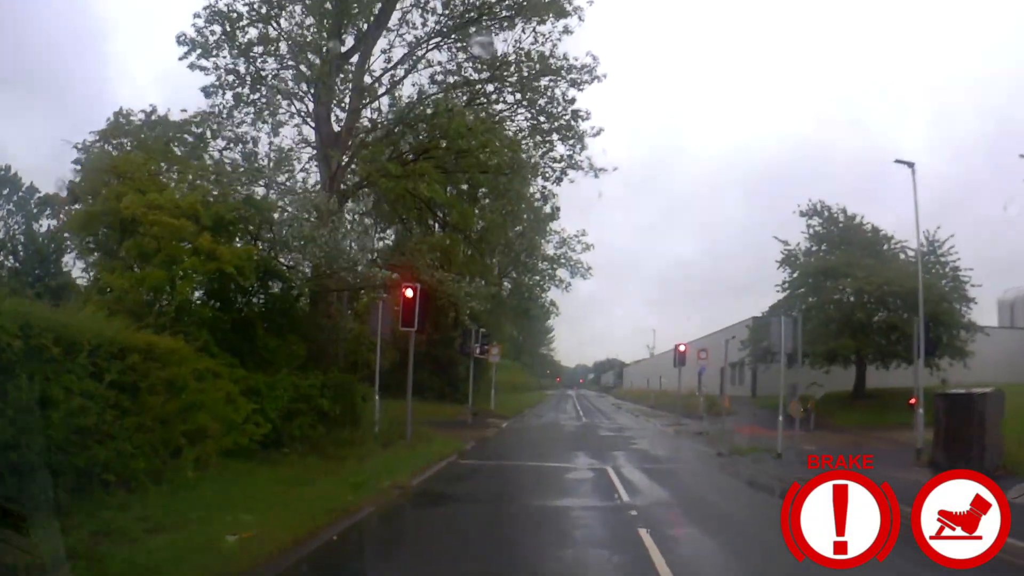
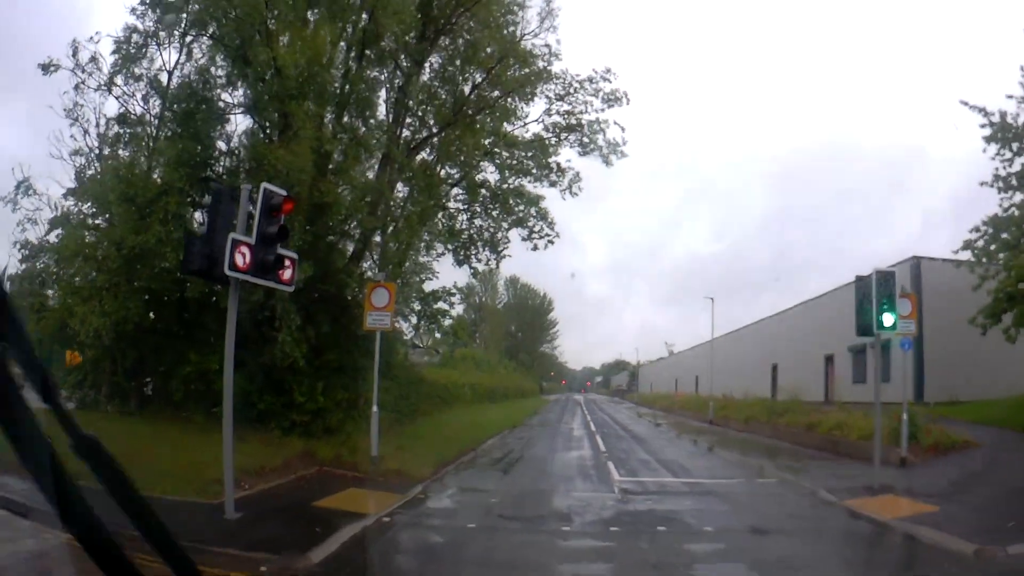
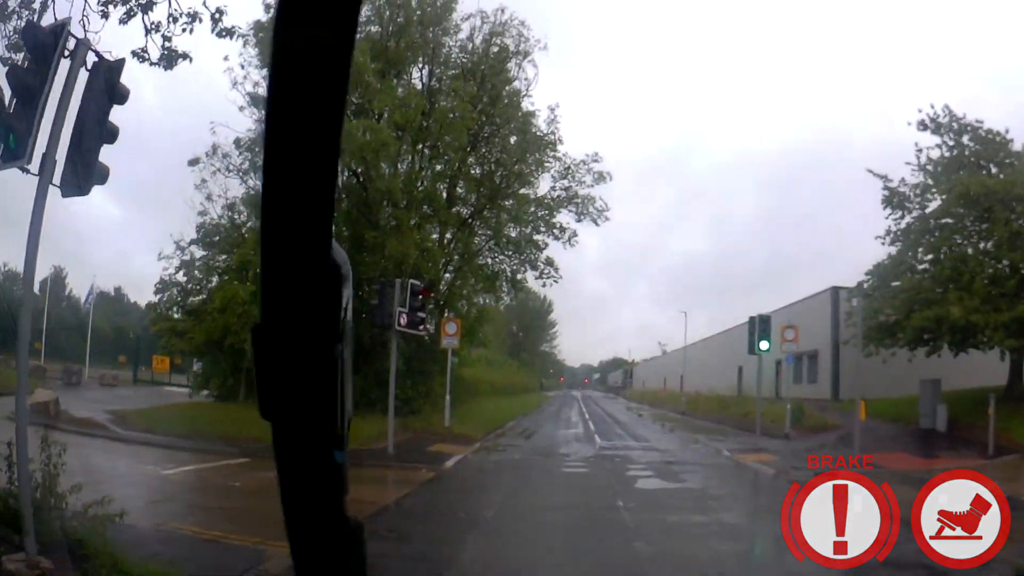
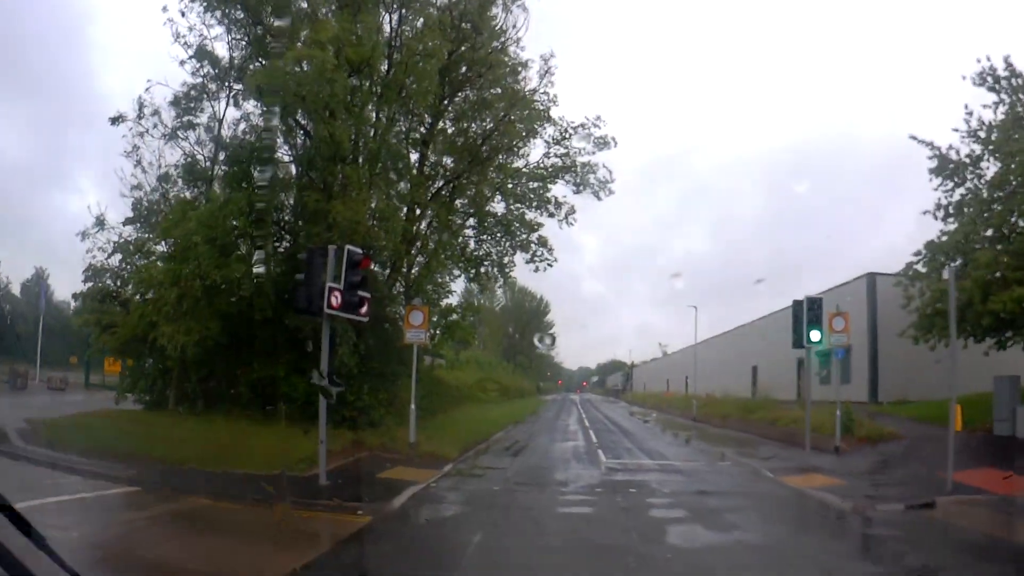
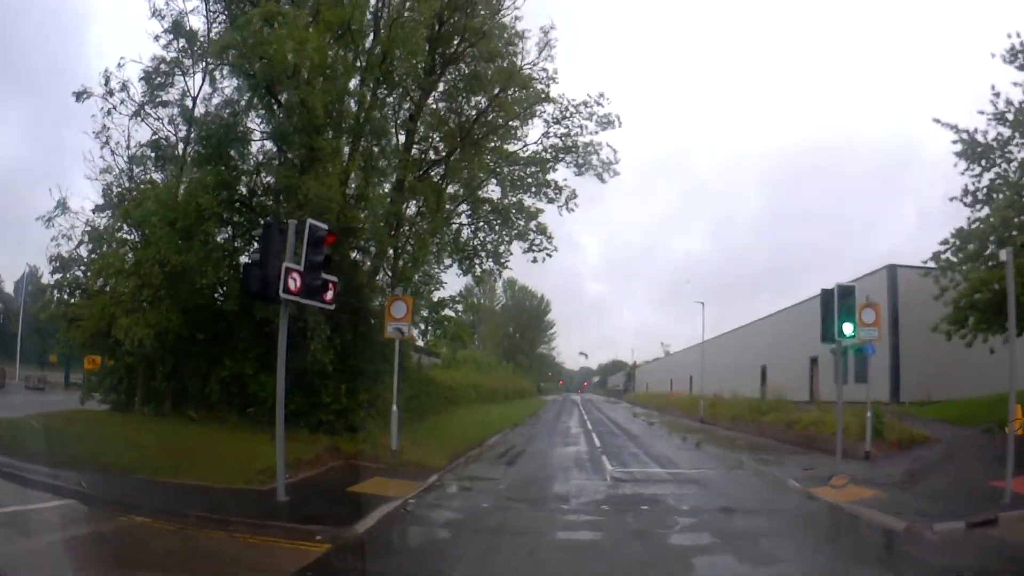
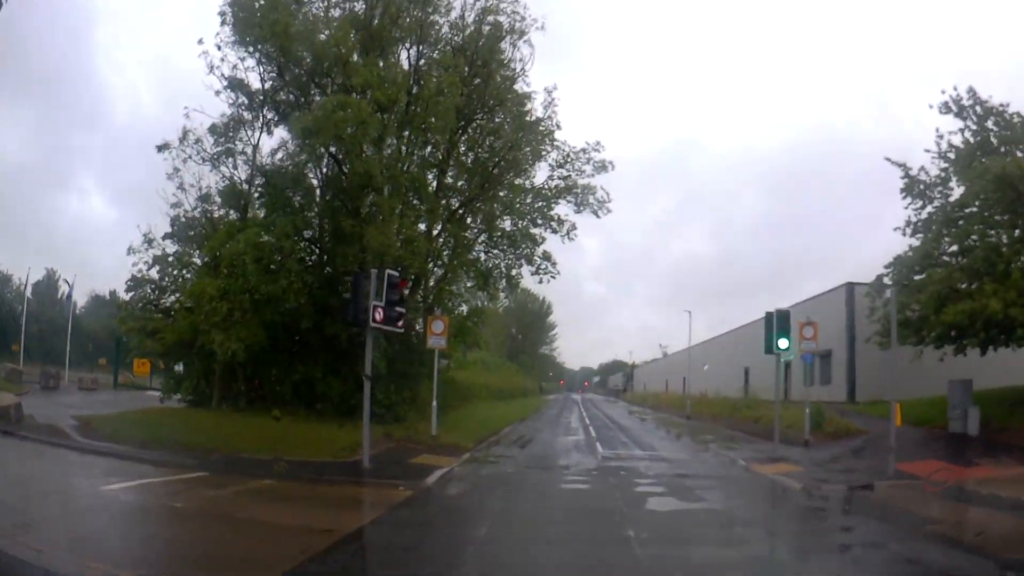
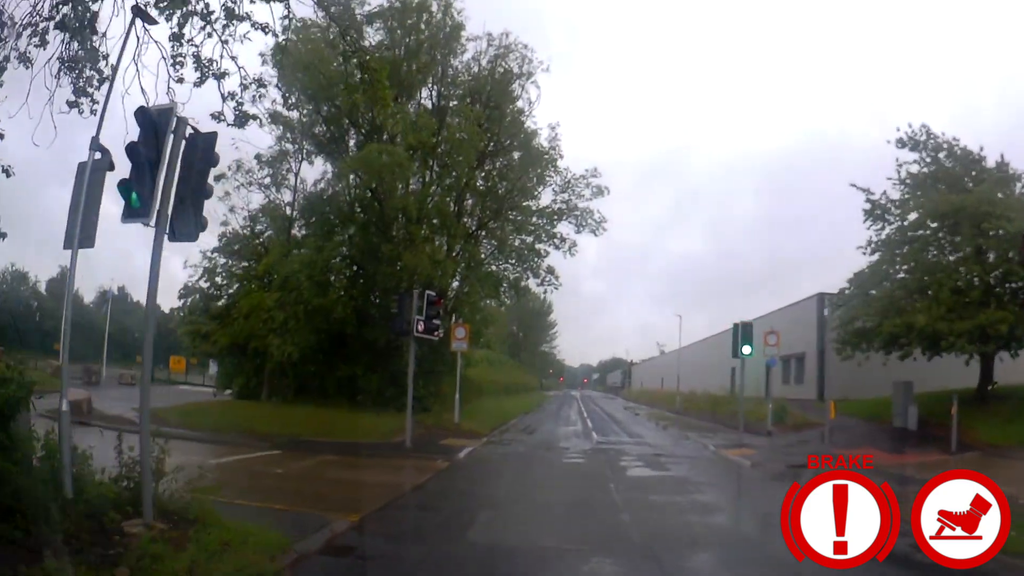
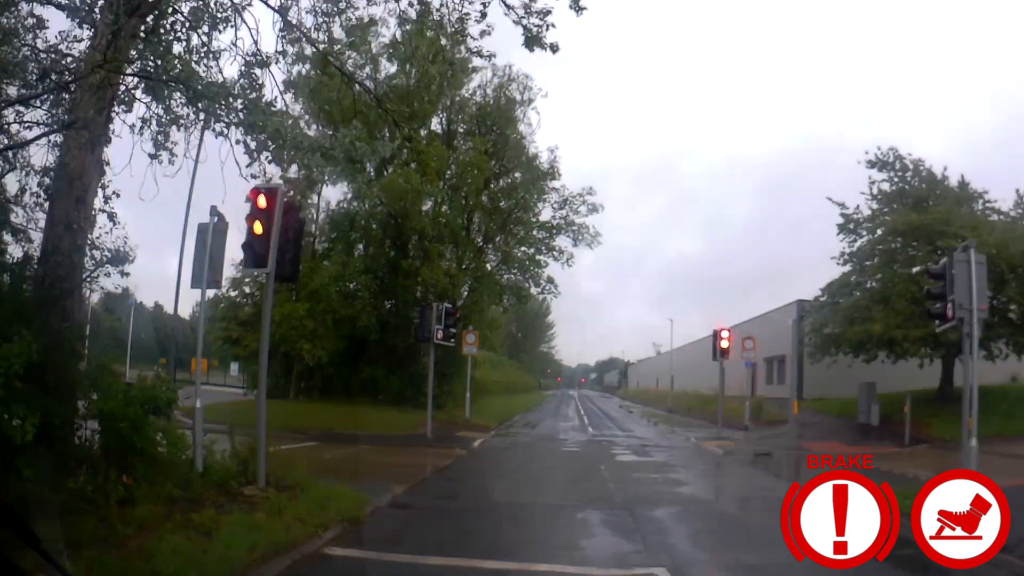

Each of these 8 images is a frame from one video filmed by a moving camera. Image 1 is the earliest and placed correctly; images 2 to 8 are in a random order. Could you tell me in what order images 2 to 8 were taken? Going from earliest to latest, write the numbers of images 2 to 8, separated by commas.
8, 7, 3, 6, 4, 5, 2
